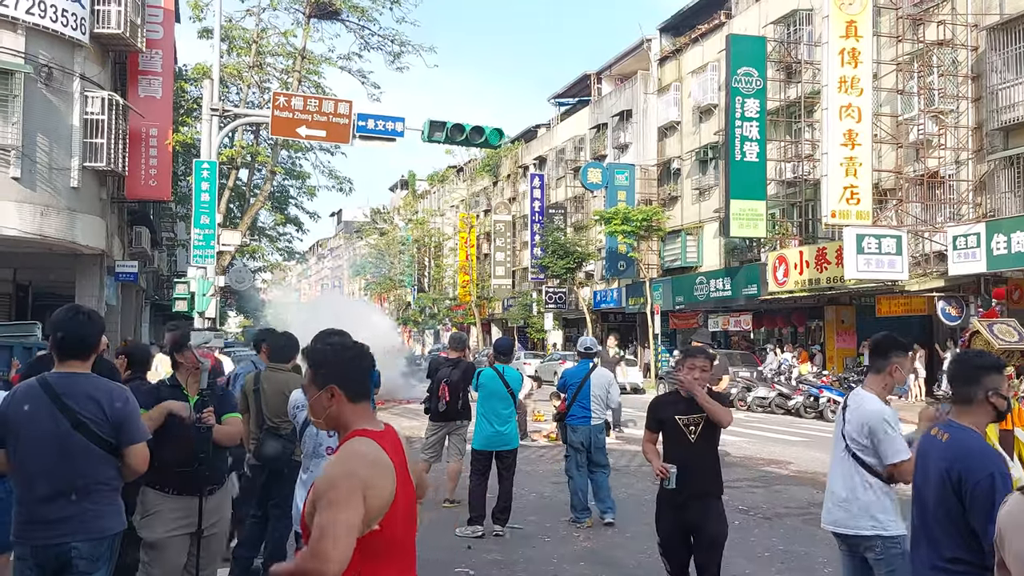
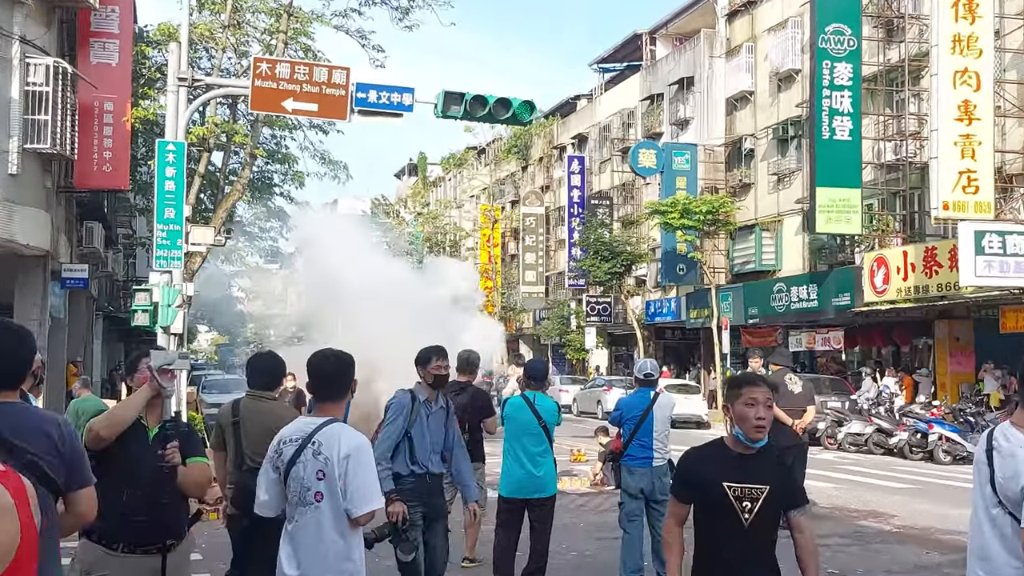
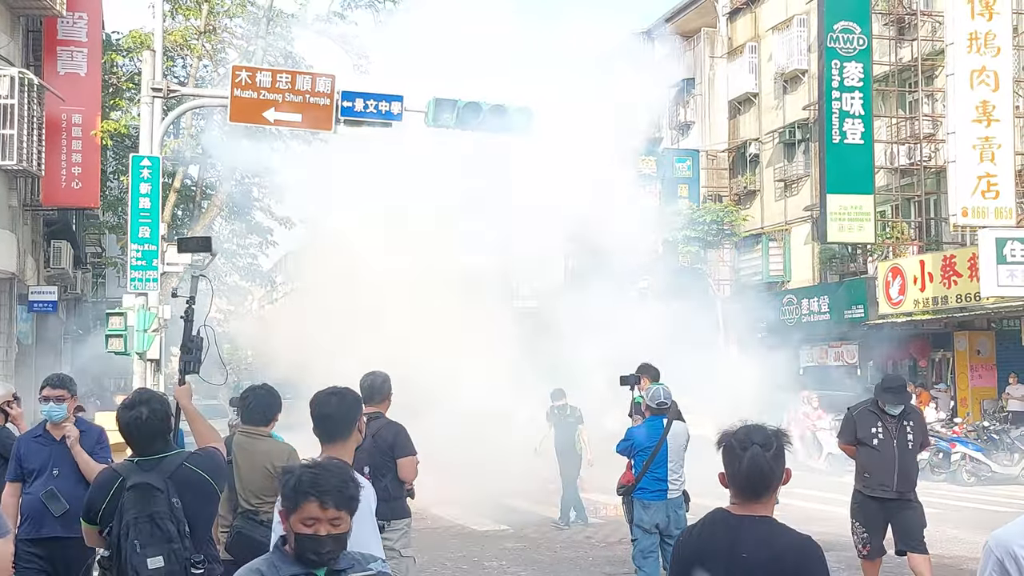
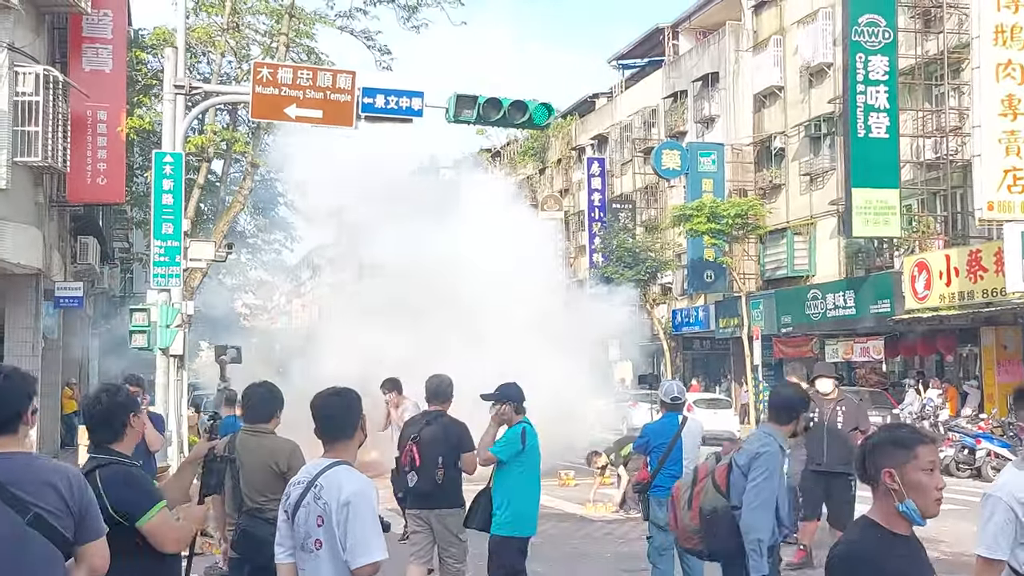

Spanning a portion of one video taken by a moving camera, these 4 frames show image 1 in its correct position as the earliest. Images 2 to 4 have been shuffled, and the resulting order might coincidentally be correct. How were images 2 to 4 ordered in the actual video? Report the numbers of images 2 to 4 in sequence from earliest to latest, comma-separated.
2, 4, 3
